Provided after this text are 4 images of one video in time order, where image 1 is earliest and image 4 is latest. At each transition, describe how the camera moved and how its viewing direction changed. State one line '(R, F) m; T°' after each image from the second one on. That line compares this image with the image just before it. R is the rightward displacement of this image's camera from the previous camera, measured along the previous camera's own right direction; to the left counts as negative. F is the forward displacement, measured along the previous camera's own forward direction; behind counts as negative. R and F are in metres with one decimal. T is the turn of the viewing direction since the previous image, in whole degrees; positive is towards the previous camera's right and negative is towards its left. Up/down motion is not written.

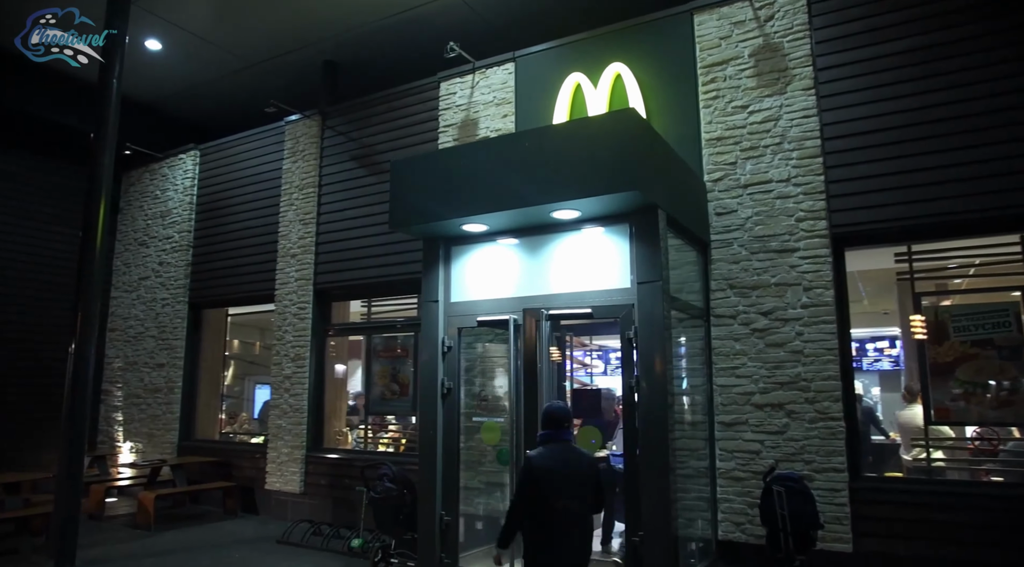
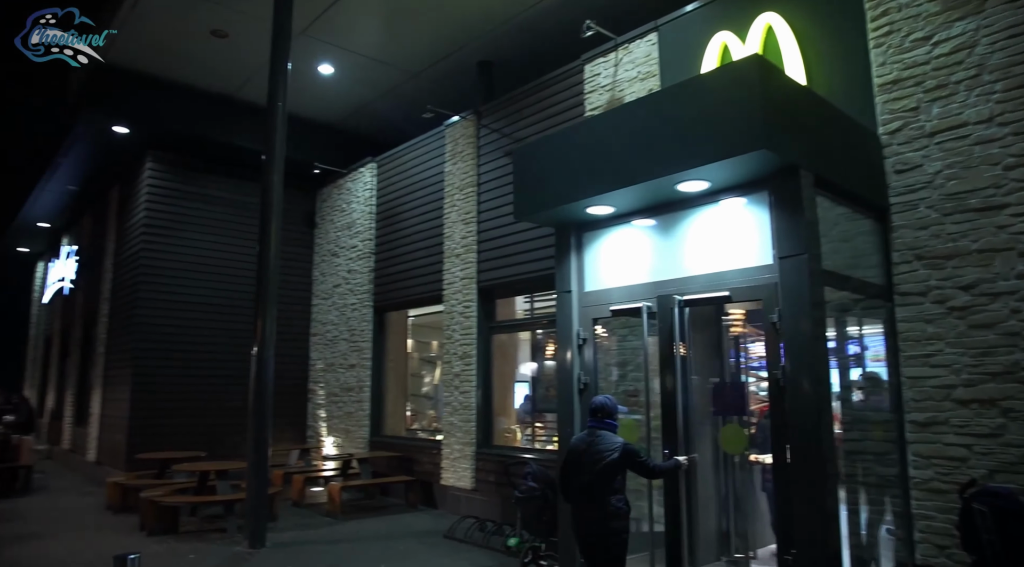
(+0.7, +0.5) m; -17°
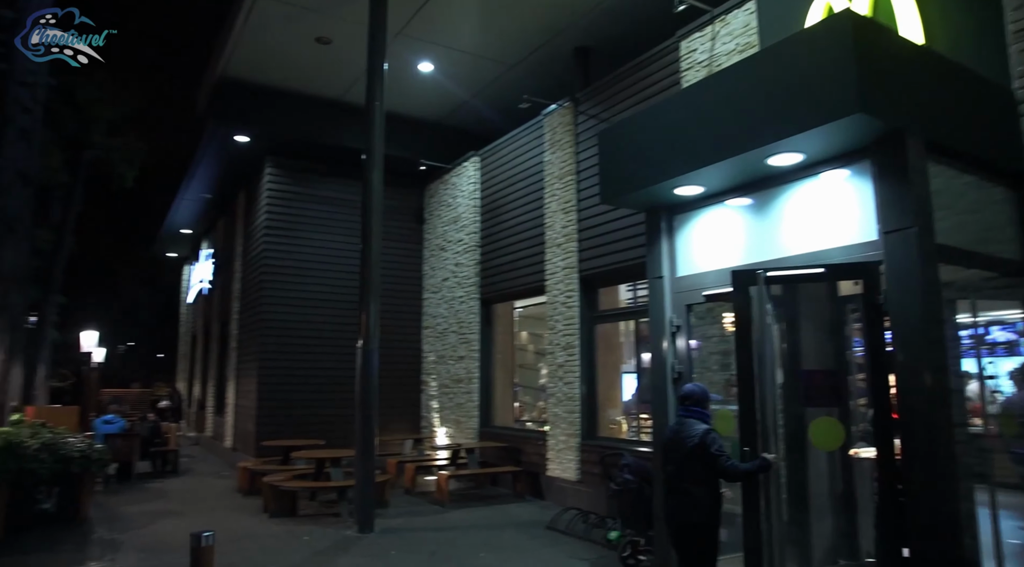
(+0.3, +0.1) m; -10°
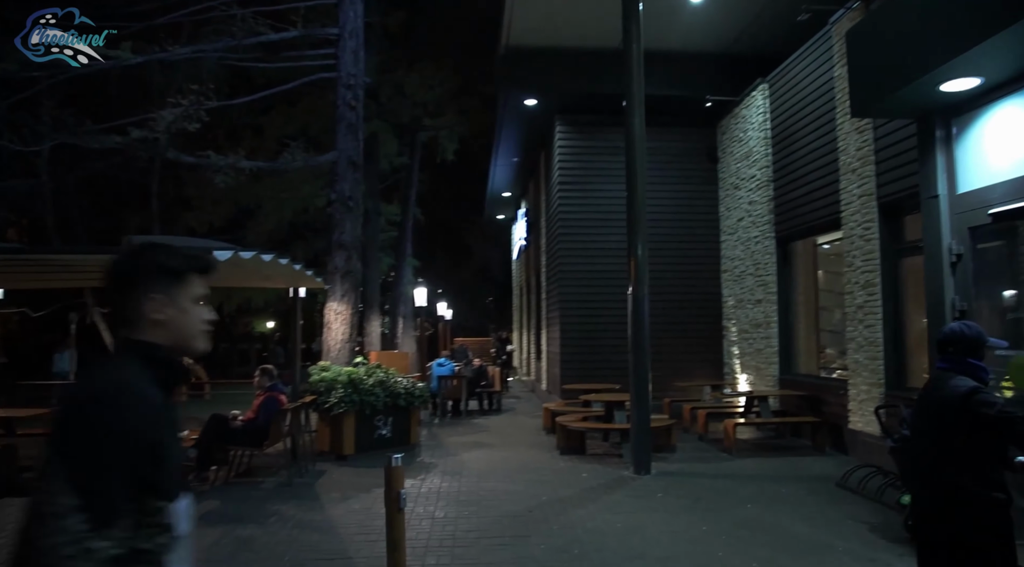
(+0.8, +0.2) m; -27°
